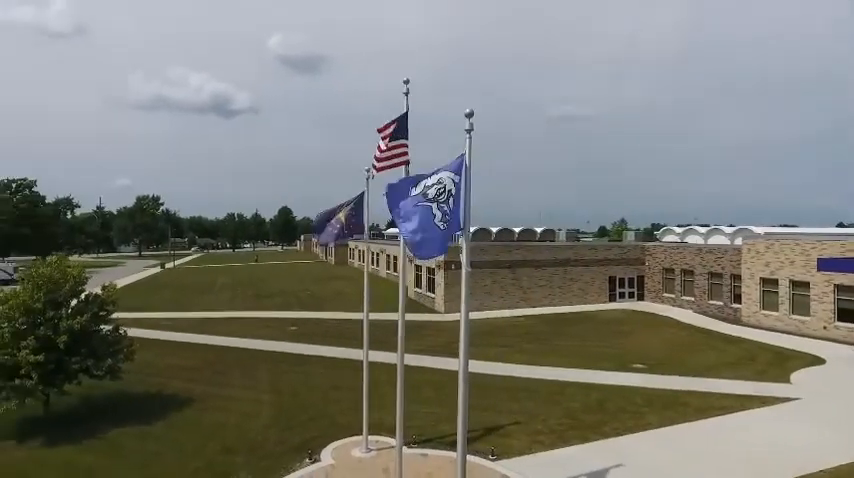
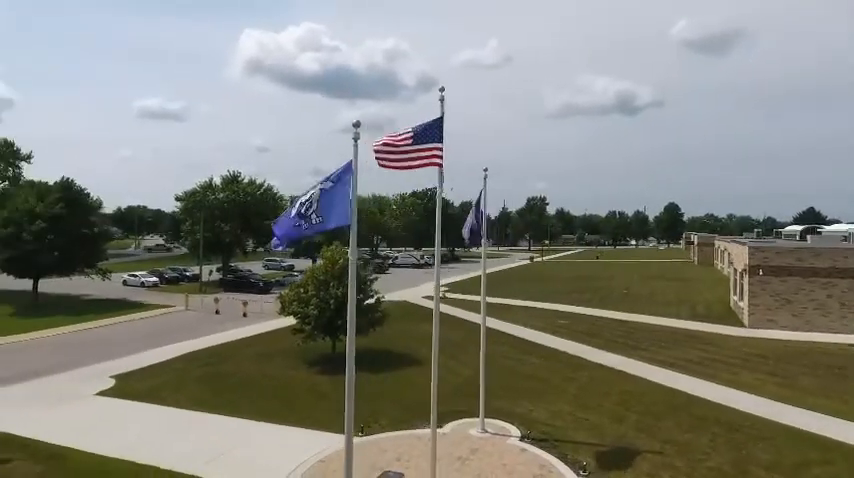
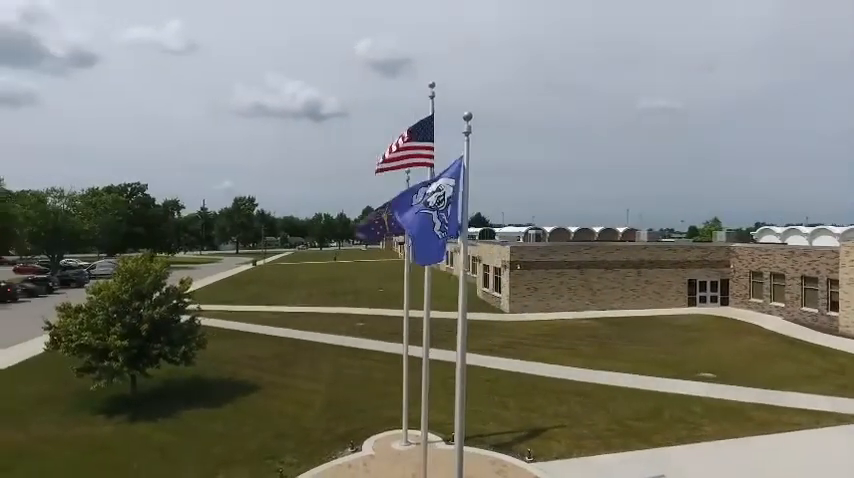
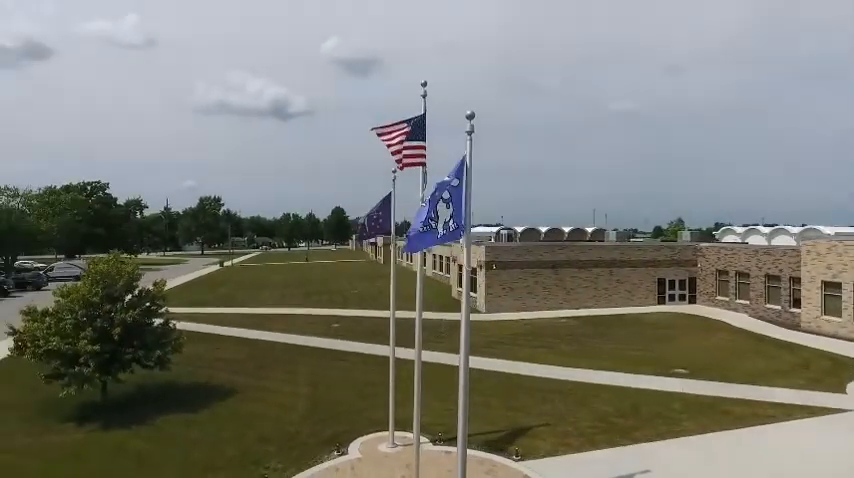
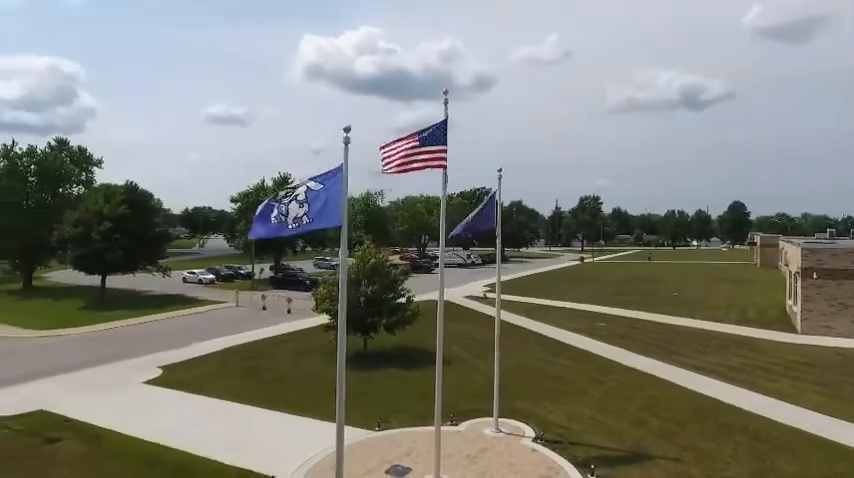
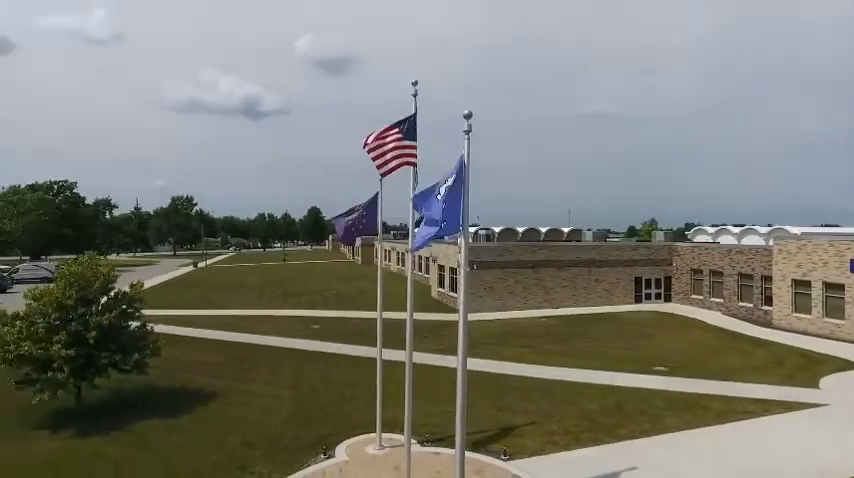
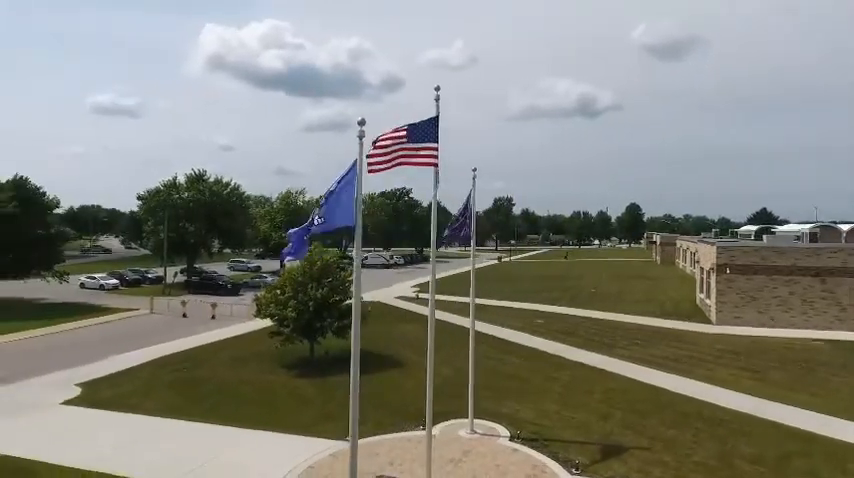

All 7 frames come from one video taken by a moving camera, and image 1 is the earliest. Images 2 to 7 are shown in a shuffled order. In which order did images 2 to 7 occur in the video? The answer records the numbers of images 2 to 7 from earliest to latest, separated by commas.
6, 4, 3, 7, 2, 5
